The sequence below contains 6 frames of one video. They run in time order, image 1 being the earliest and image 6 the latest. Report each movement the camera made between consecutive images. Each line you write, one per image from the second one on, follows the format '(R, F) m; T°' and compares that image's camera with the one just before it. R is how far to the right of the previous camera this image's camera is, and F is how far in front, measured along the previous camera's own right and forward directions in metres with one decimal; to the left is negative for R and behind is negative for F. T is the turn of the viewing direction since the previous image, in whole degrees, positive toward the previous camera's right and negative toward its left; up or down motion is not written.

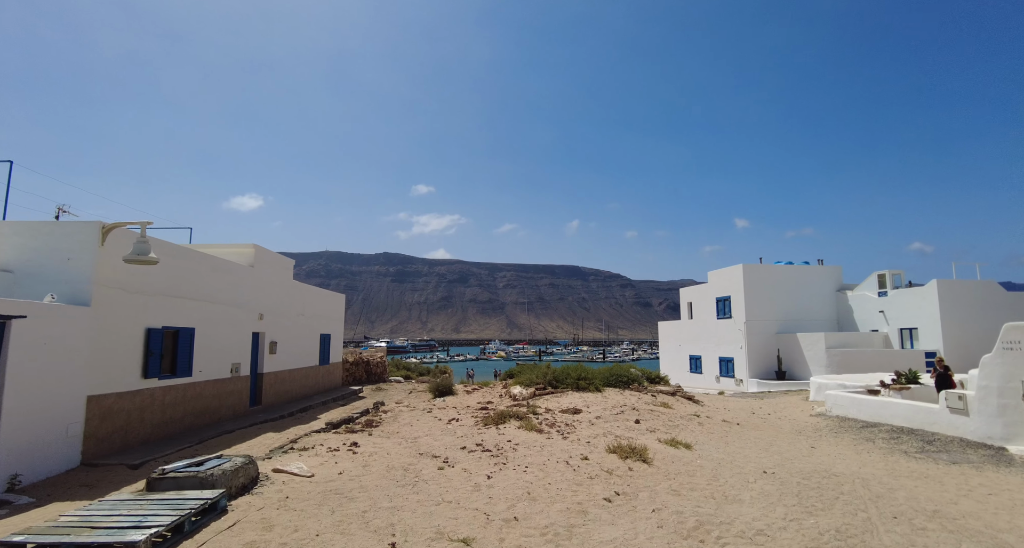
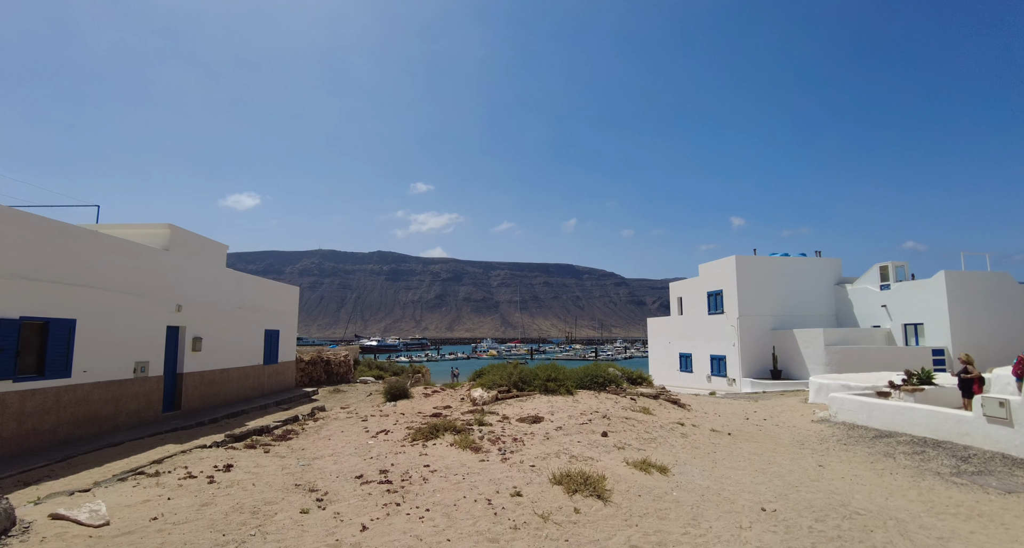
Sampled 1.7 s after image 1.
(+1.0, +2.1) m; +1°
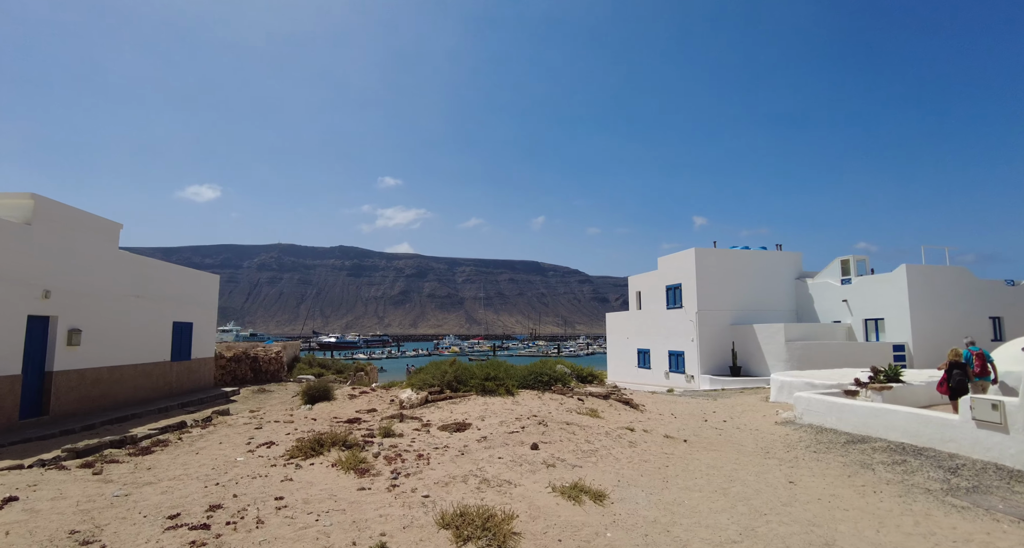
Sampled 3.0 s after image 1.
(+0.8, +1.7) m; +4°
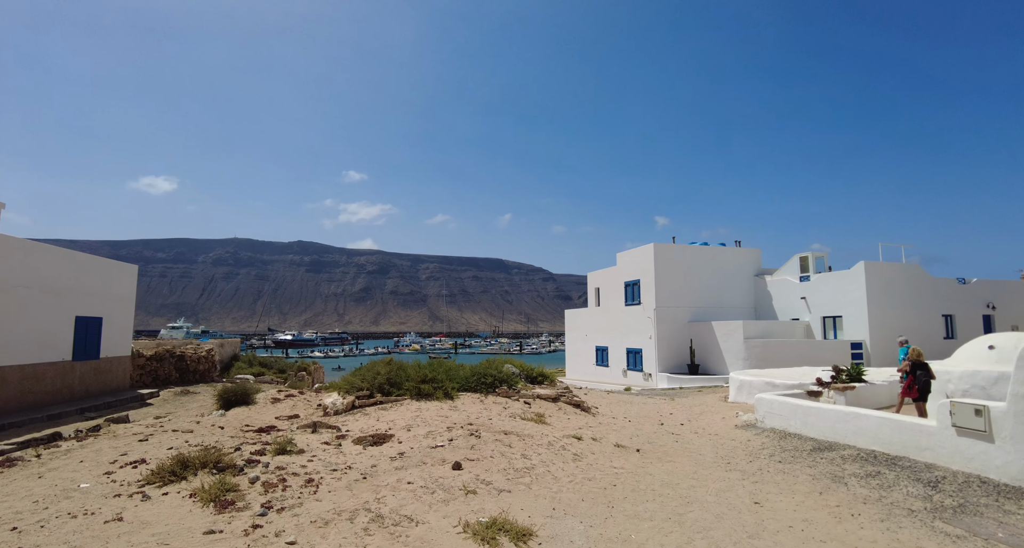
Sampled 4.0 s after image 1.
(+0.5, +1.2) m; +4°
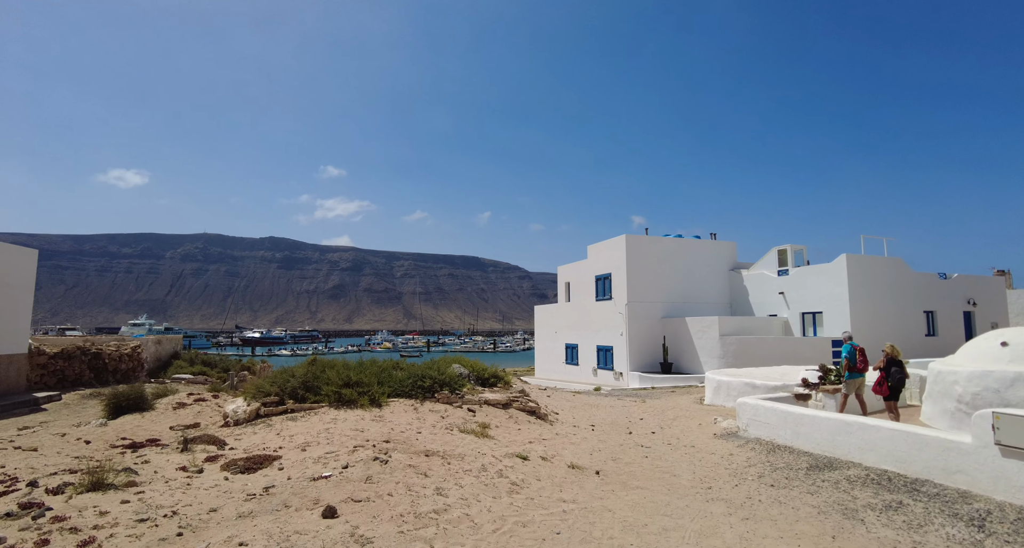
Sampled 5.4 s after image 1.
(+0.6, +1.7) m; +3°
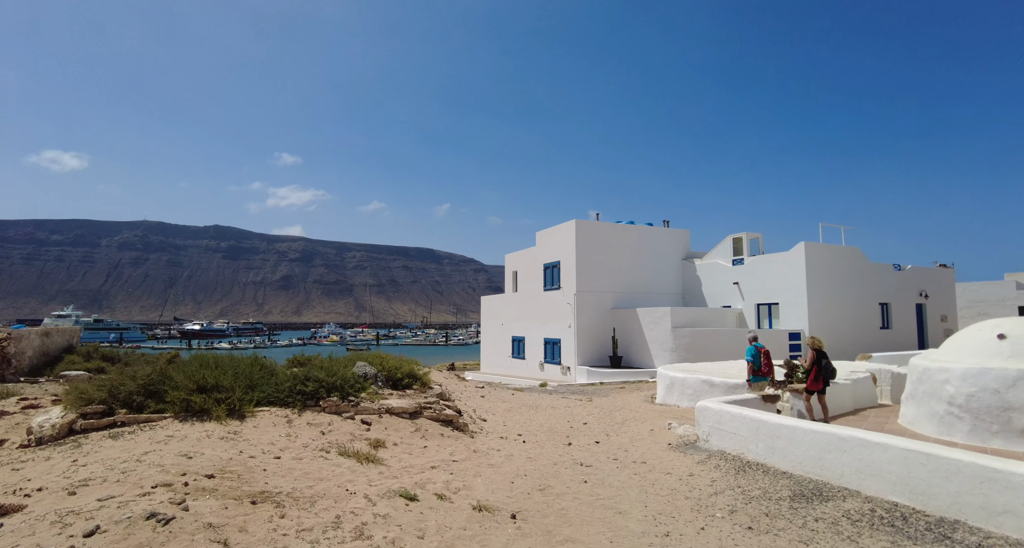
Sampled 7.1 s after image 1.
(+0.6, +1.9) m; +5°
